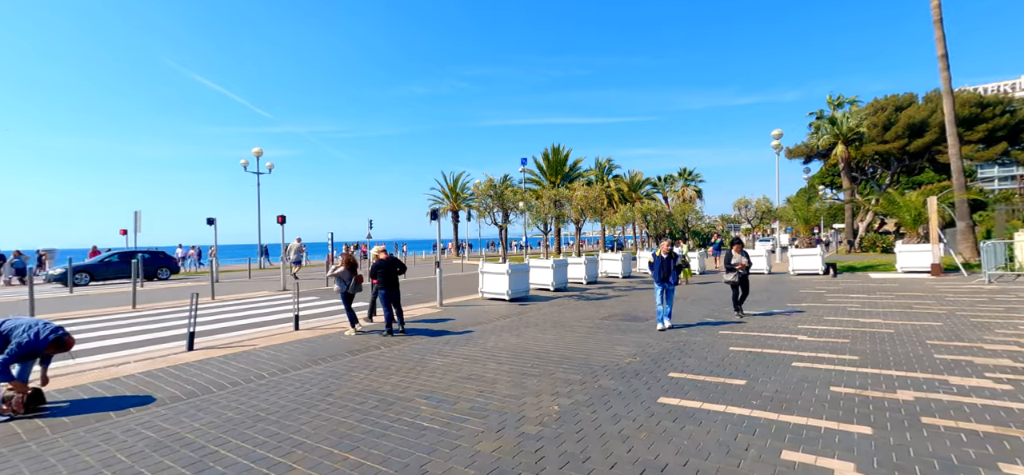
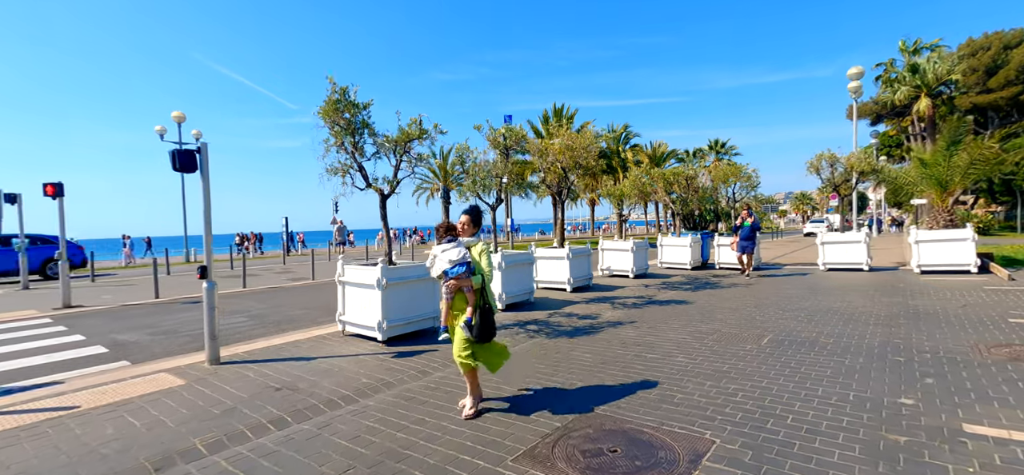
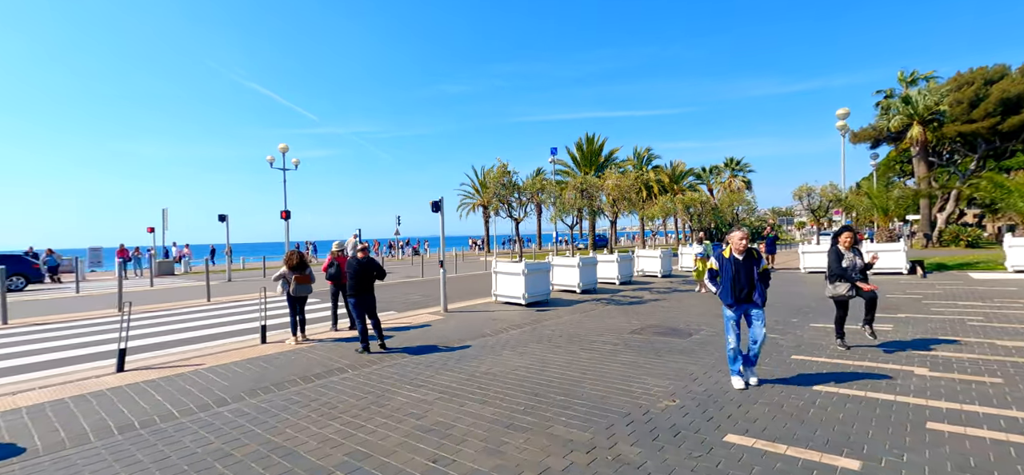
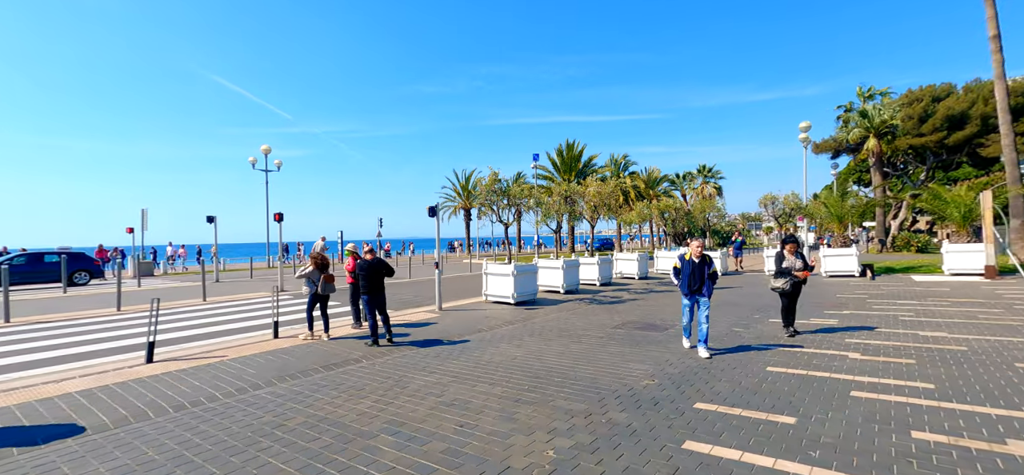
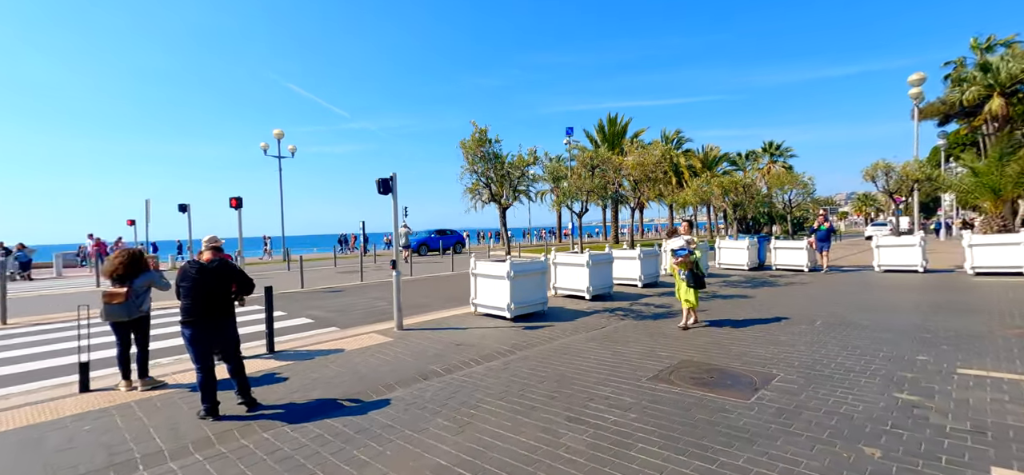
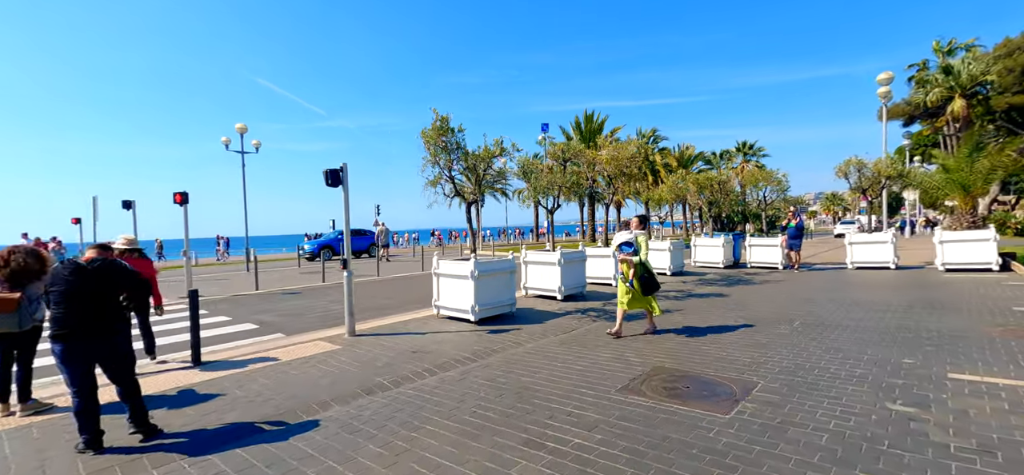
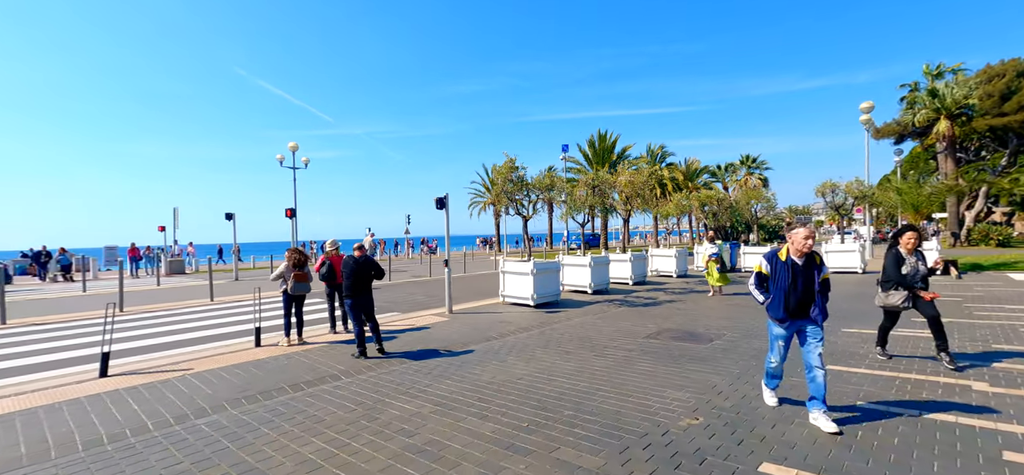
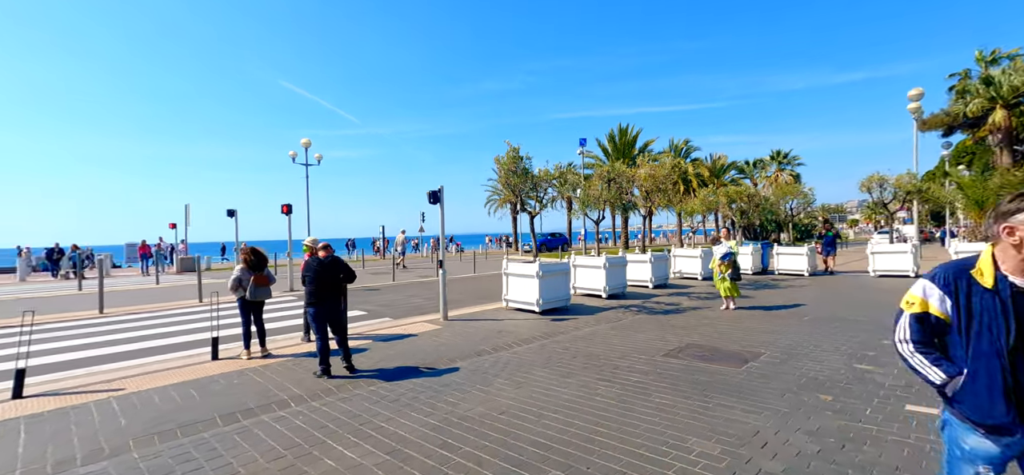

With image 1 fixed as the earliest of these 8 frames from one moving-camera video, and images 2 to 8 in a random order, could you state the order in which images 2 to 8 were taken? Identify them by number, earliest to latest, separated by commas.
4, 3, 7, 8, 5, 6, 2
